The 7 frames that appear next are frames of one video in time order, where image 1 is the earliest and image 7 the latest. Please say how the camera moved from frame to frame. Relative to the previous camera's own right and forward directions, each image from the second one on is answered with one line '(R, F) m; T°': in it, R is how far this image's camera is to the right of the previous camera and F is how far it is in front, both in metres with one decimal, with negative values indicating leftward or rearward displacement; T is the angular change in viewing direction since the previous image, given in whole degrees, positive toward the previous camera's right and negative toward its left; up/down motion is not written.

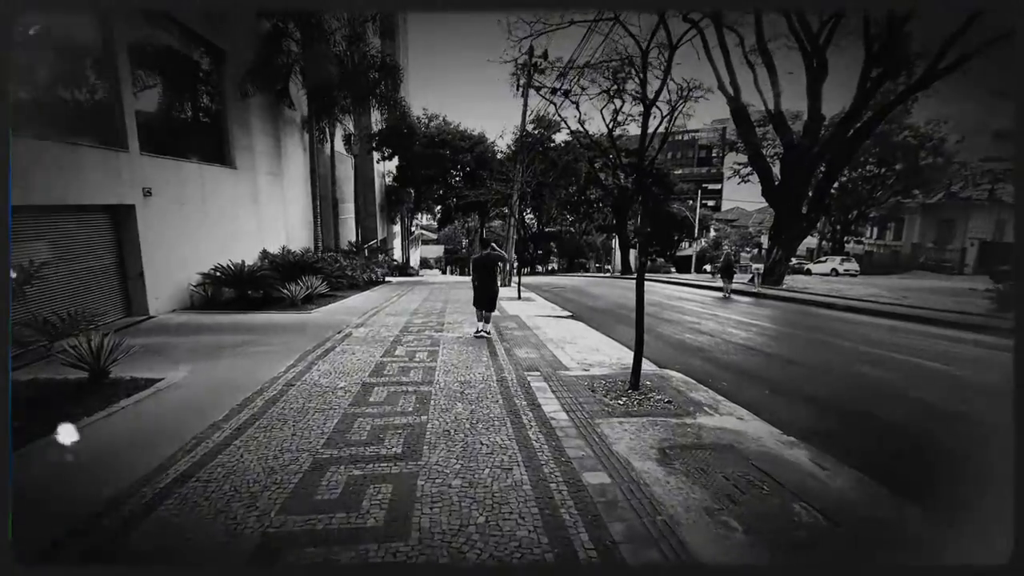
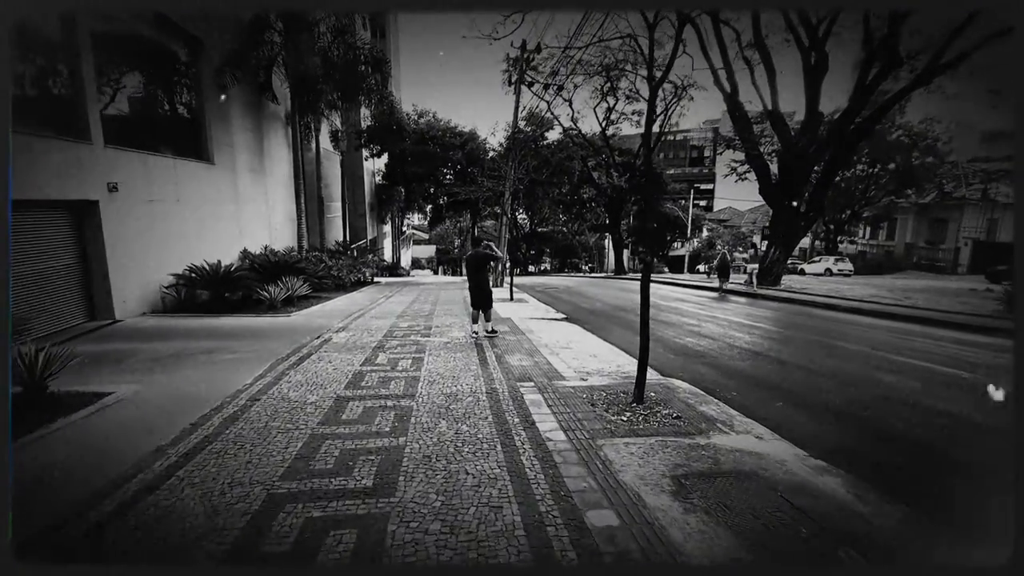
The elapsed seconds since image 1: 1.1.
(0.0, +0.4) m; +1°
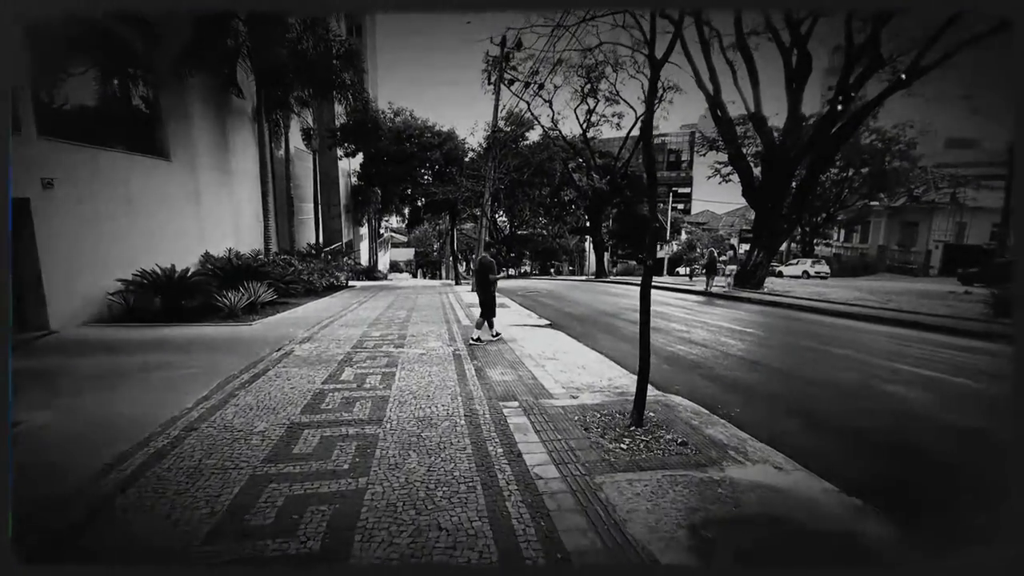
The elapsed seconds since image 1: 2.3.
(0.0, +0.5) m; +2°
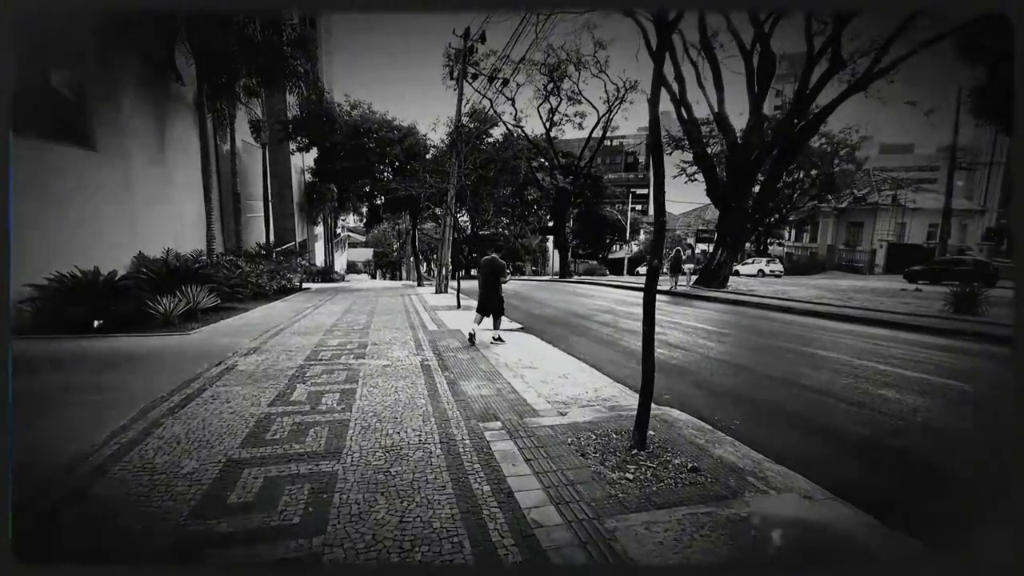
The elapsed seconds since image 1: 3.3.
(-0.1, +0.5) m; +5°
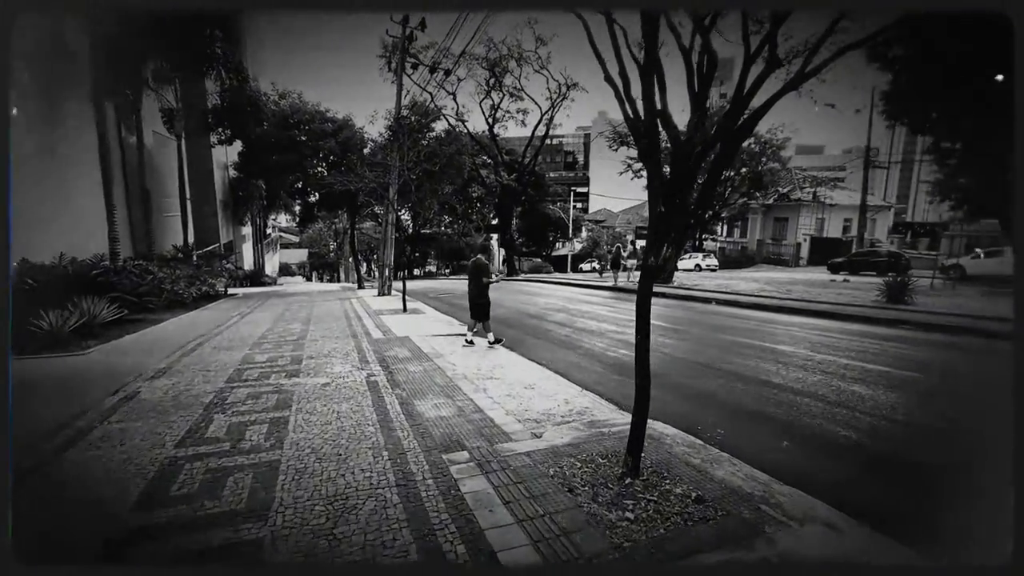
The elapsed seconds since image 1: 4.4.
(-0.1, +0.5) m; +7°
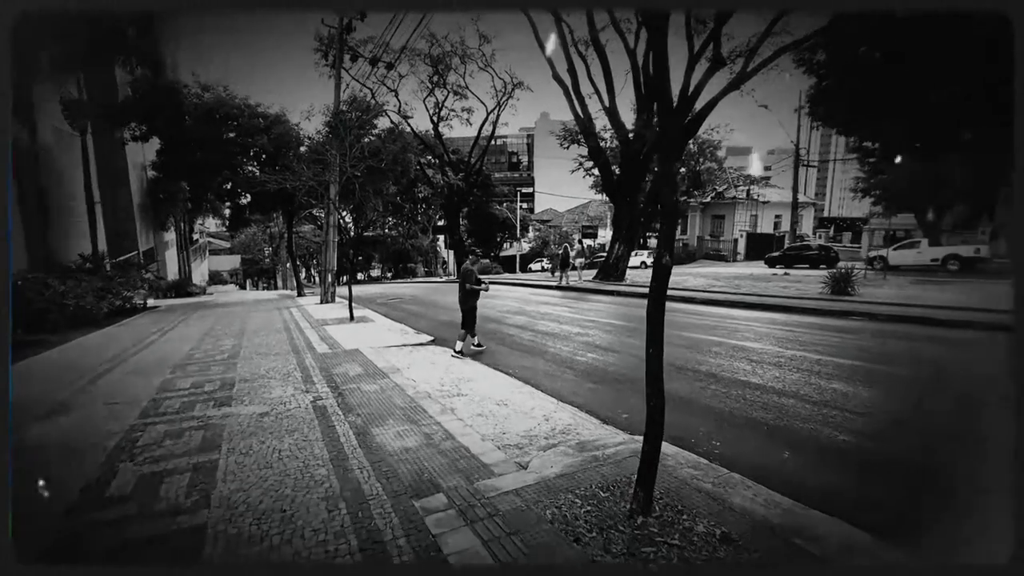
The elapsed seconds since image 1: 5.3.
(-0.2, +0.4) m; +6°
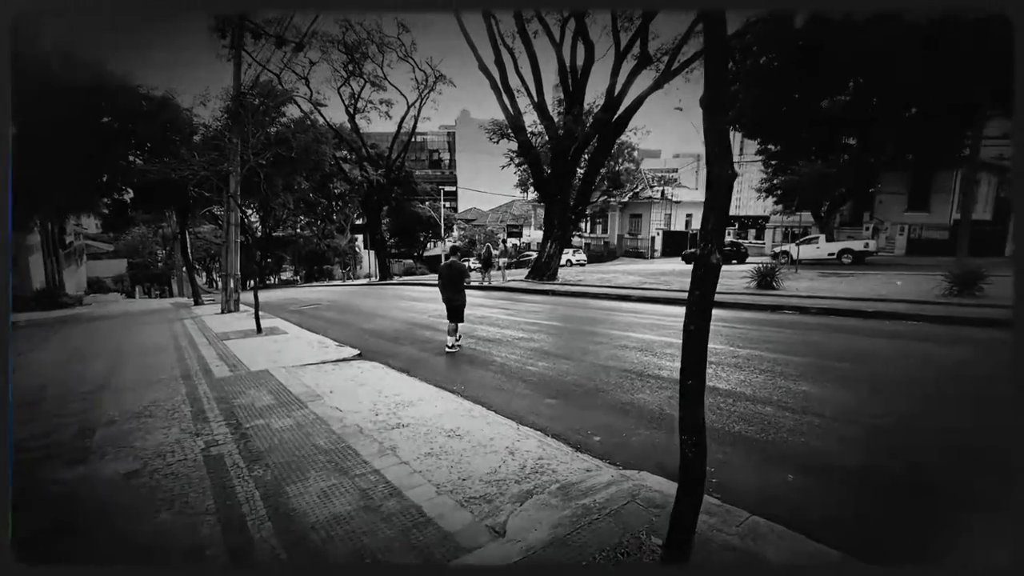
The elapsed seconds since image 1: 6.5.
(-0.2, +0.6) m; +9°
